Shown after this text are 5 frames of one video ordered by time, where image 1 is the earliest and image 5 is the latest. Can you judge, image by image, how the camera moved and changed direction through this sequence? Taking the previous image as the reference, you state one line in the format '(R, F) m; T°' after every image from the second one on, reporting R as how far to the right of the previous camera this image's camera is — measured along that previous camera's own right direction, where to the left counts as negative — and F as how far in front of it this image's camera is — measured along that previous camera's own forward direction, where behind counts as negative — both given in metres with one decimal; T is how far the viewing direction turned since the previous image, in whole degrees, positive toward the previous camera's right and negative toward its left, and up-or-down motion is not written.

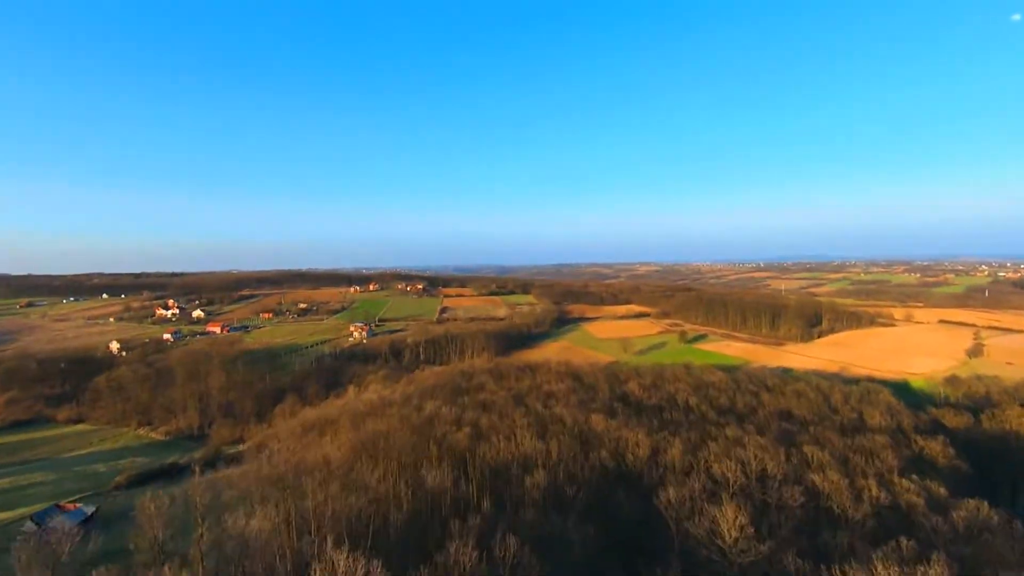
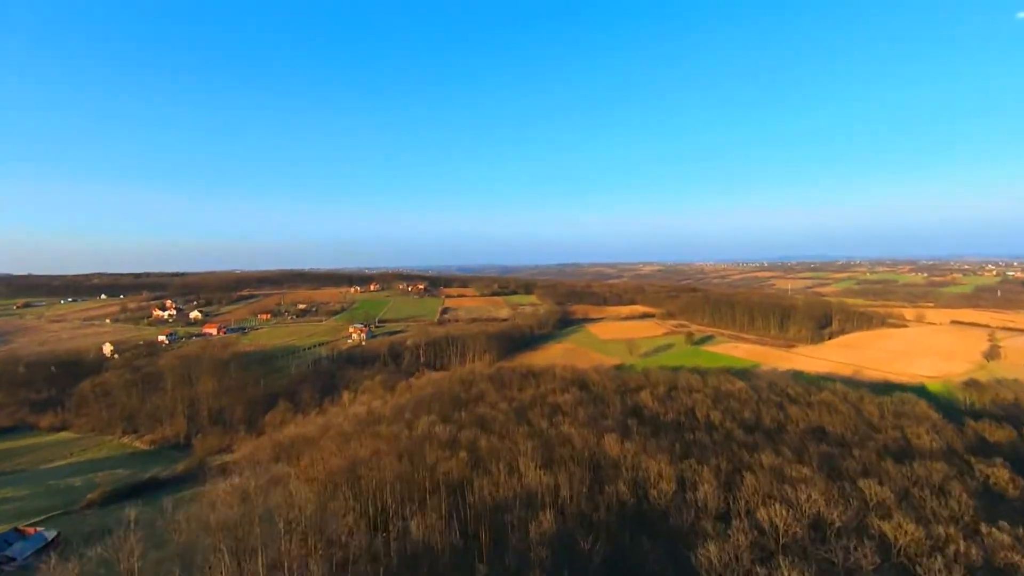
(0.0, +1.2) m; 0°
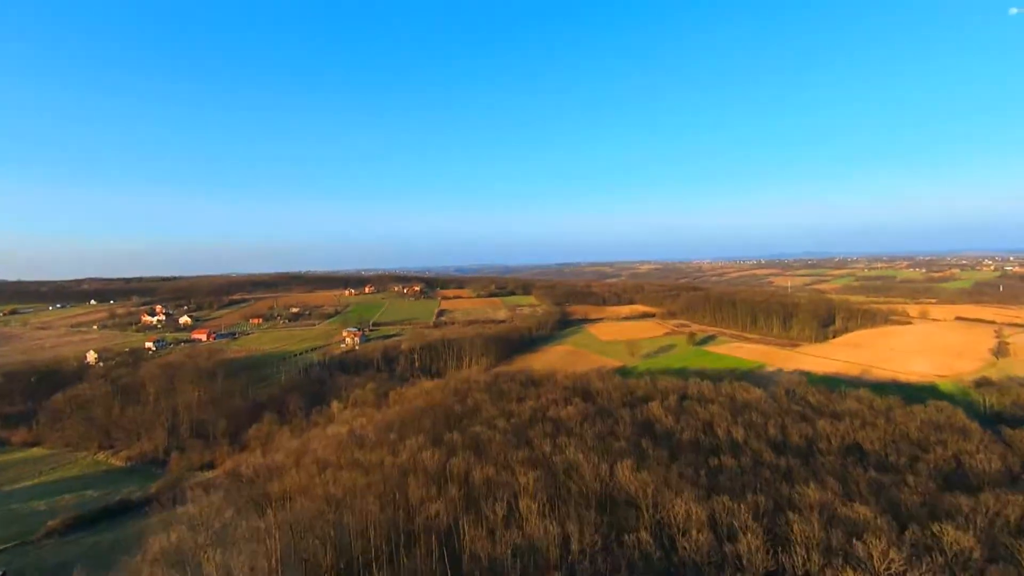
(0.0, +1.2) m; 0°
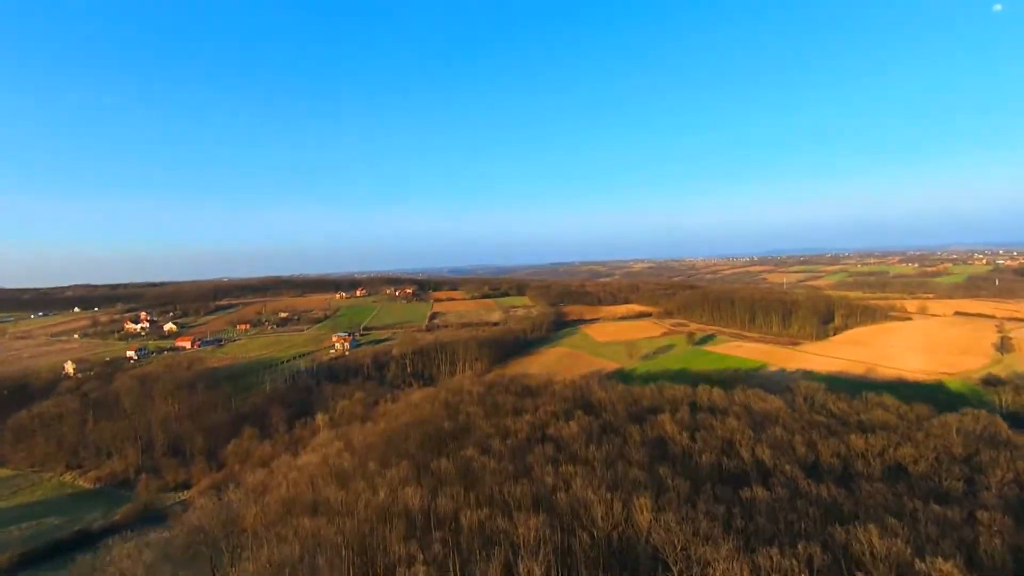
(0.0, +1.3) m; +1°
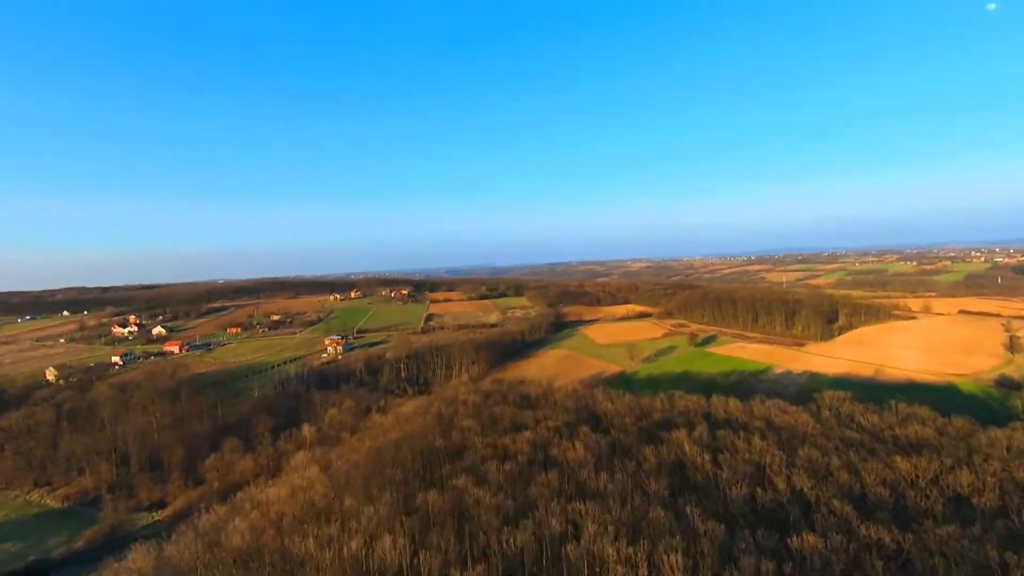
(0.0, +1.2) m; 0°
